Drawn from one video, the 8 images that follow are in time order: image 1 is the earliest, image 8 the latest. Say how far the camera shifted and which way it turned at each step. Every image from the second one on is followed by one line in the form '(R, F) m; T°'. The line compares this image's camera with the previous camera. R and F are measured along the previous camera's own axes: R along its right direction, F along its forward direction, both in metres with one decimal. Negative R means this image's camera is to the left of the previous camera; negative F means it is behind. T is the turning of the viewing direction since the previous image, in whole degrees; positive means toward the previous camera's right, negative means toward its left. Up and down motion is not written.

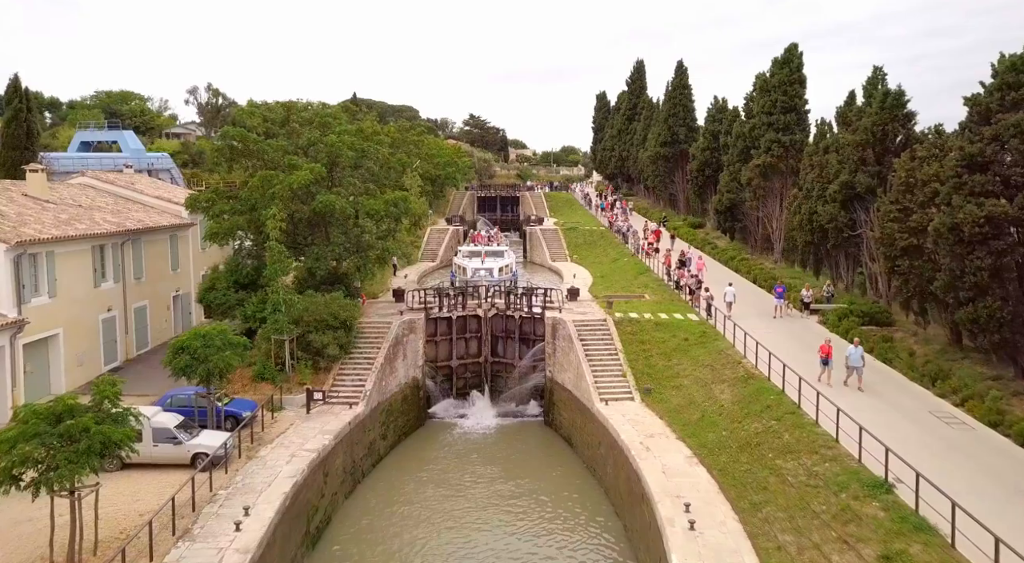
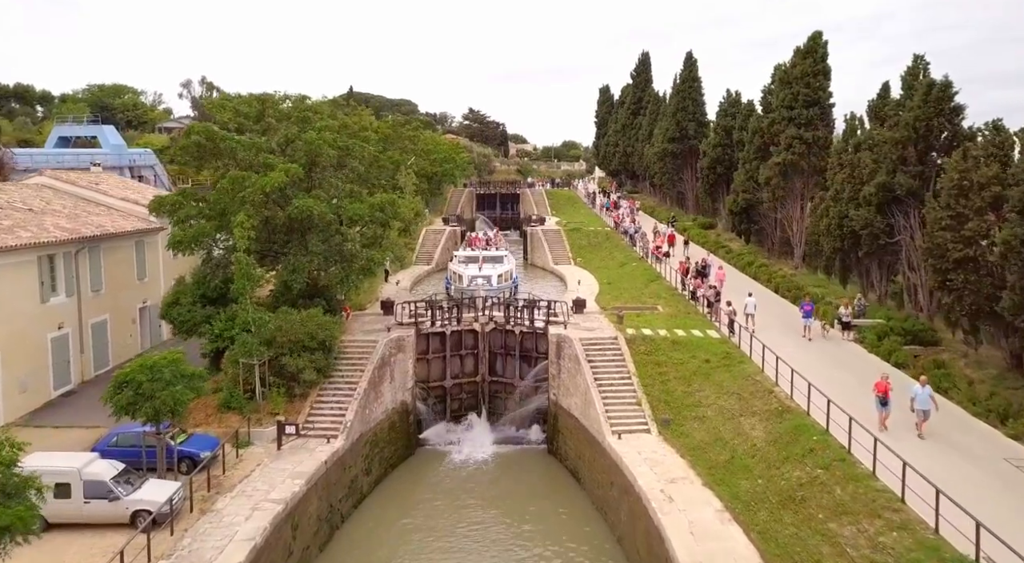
(0.0, +2.8) m; 0°
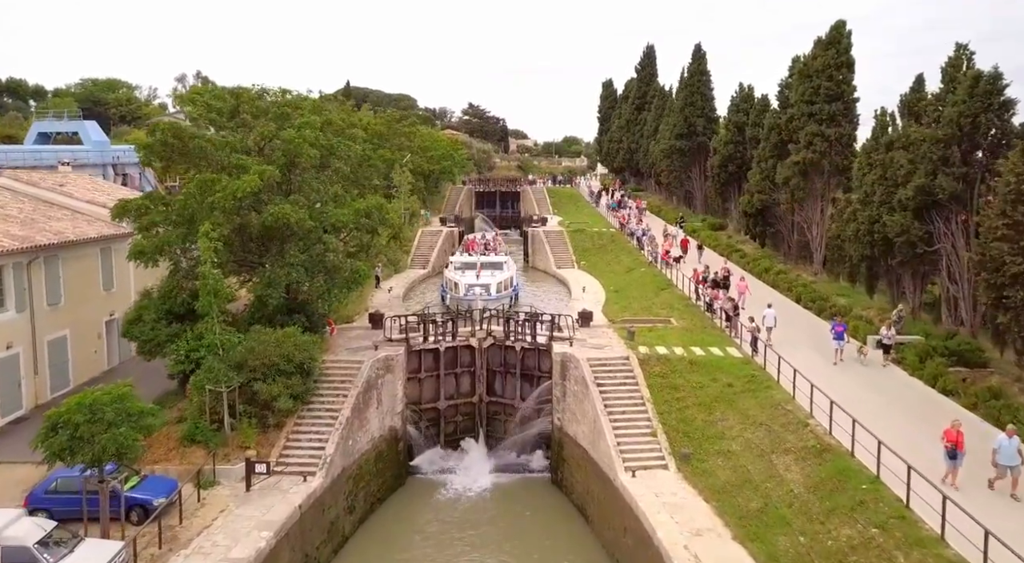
(0.0, +2.4) m; 0°
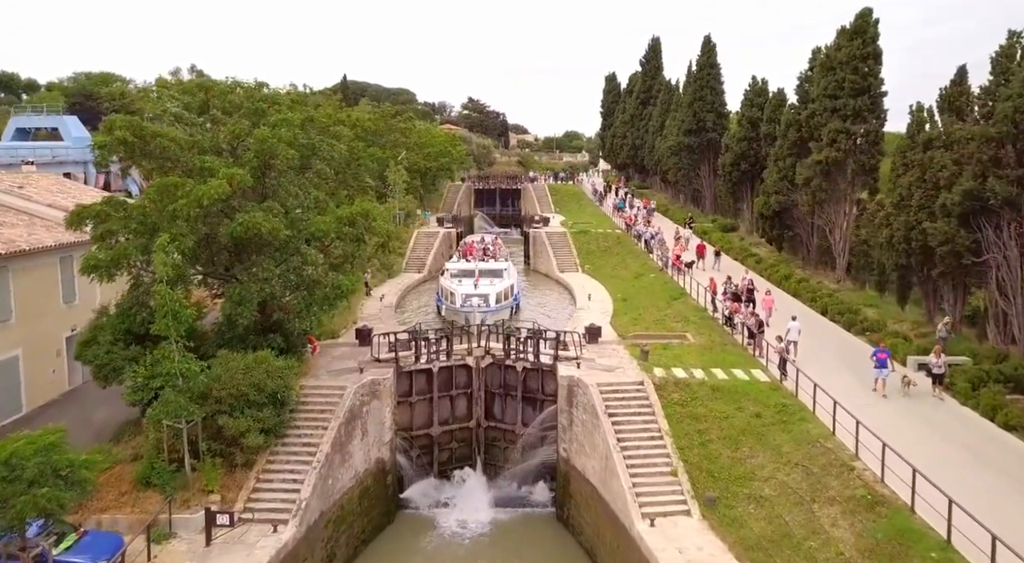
(0.0, +2.4) m; 0°
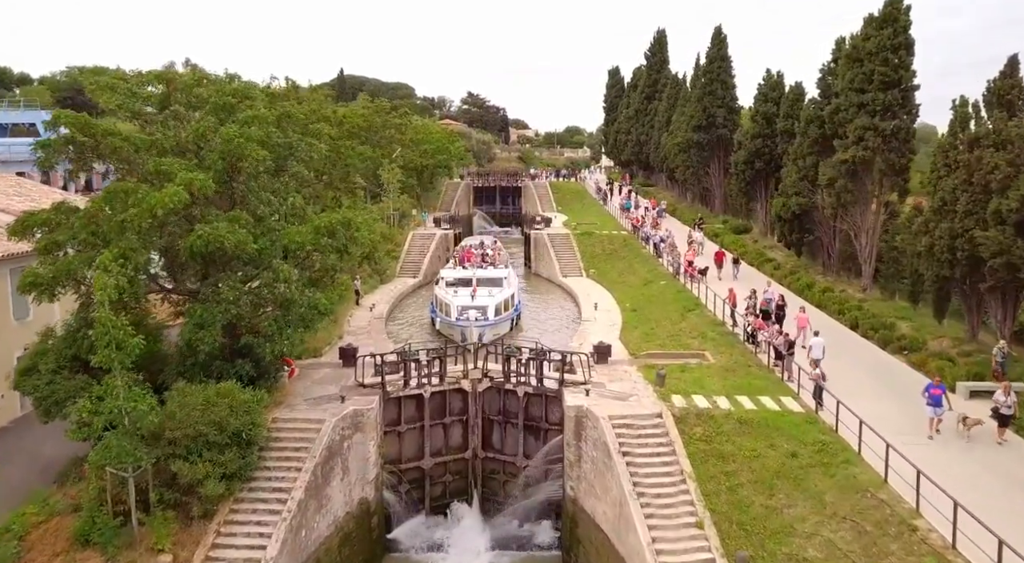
(0.0, +2.3) m; 0°
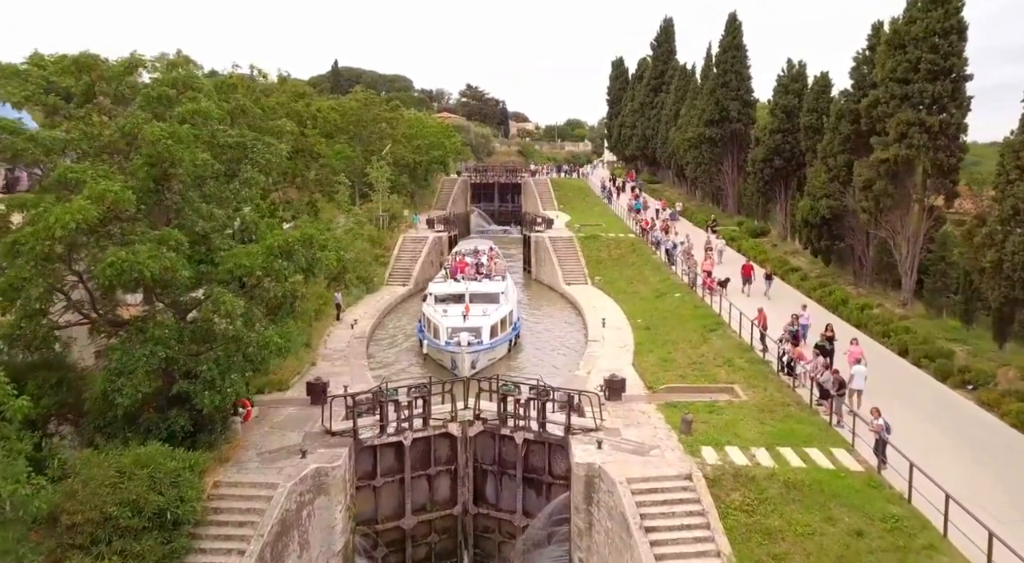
(+0.1, +3.2) m; 0°
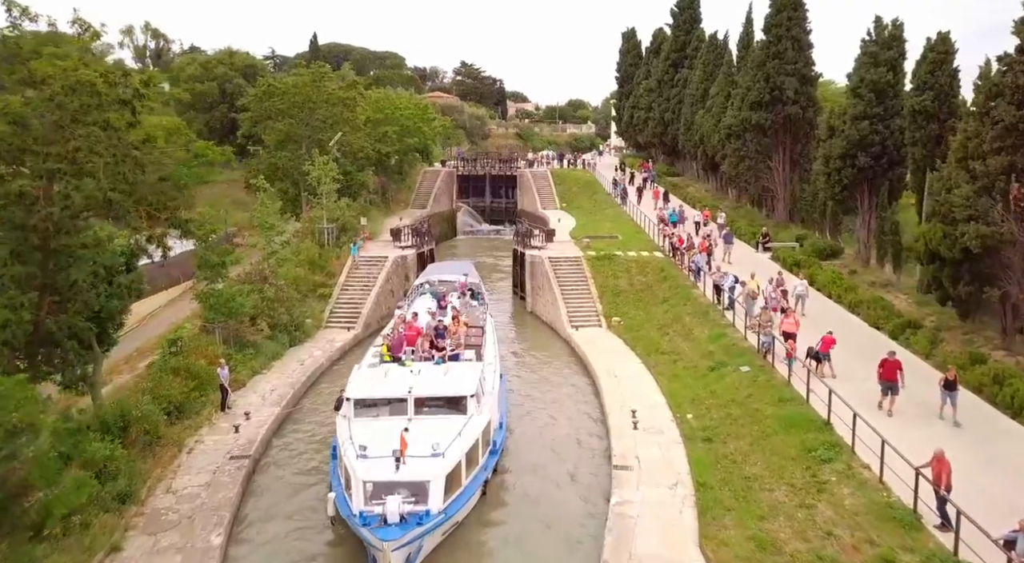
(+0.5, +10.1) m; 0°
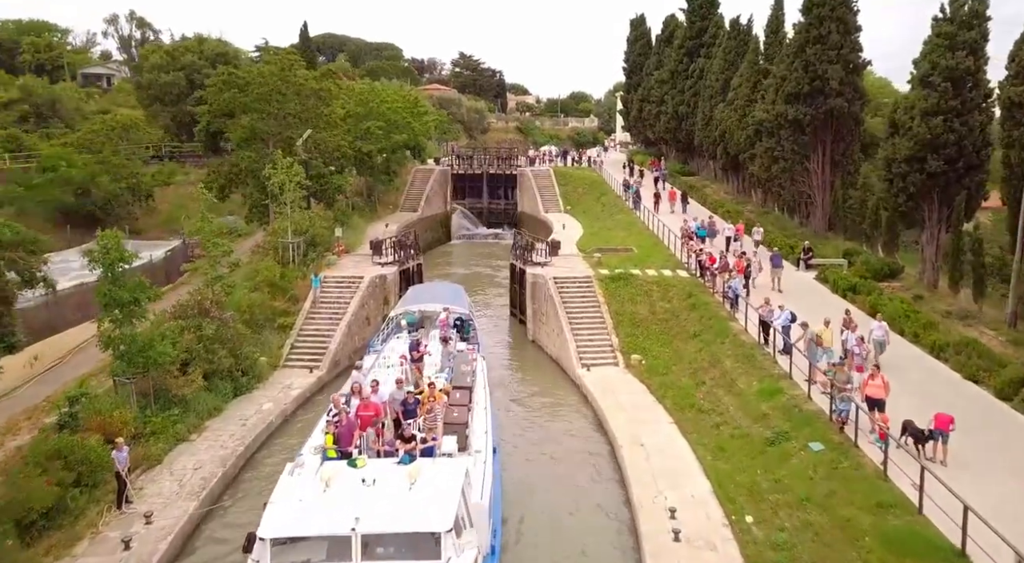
(+0.1, +4.8) m; 0°
